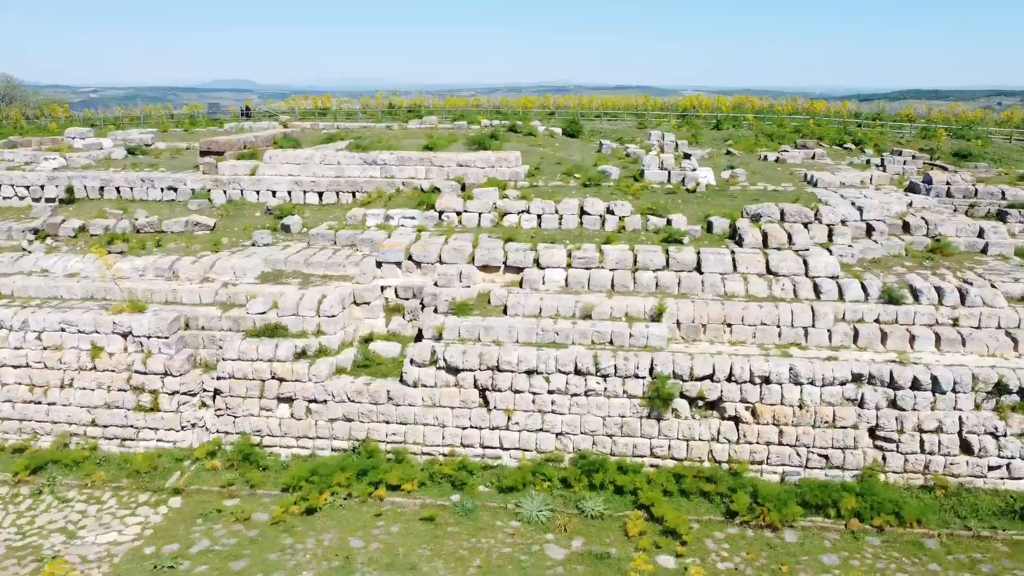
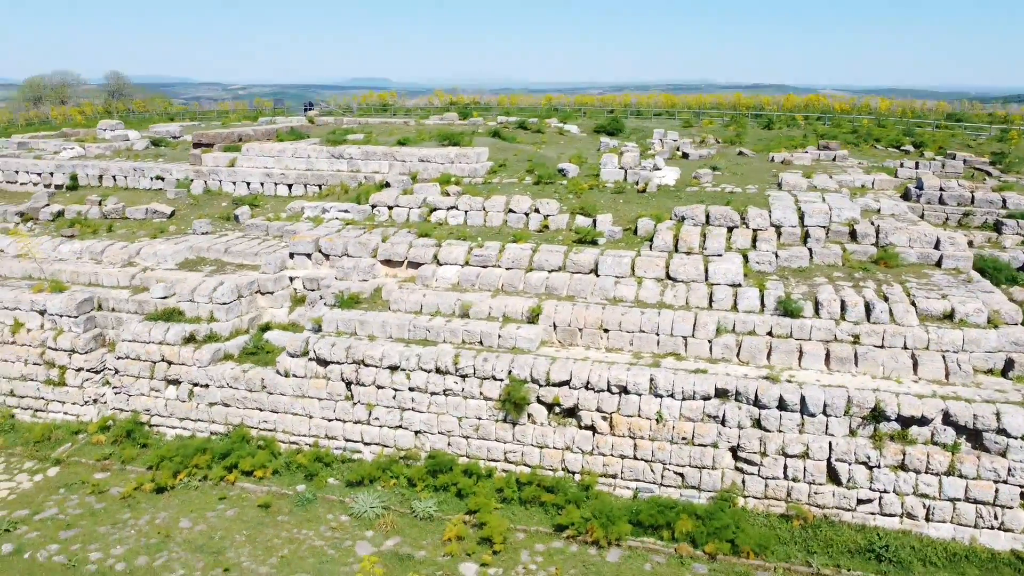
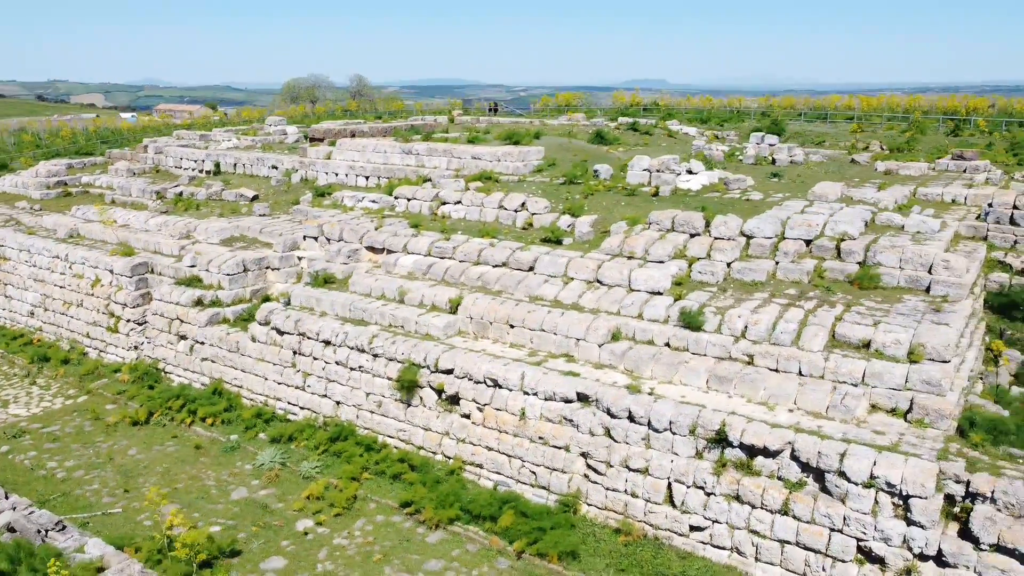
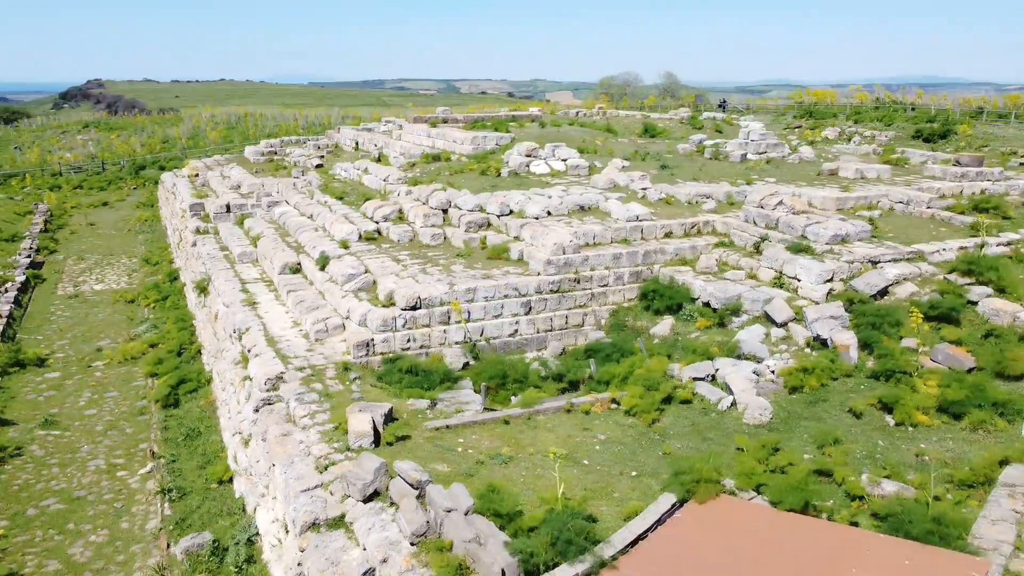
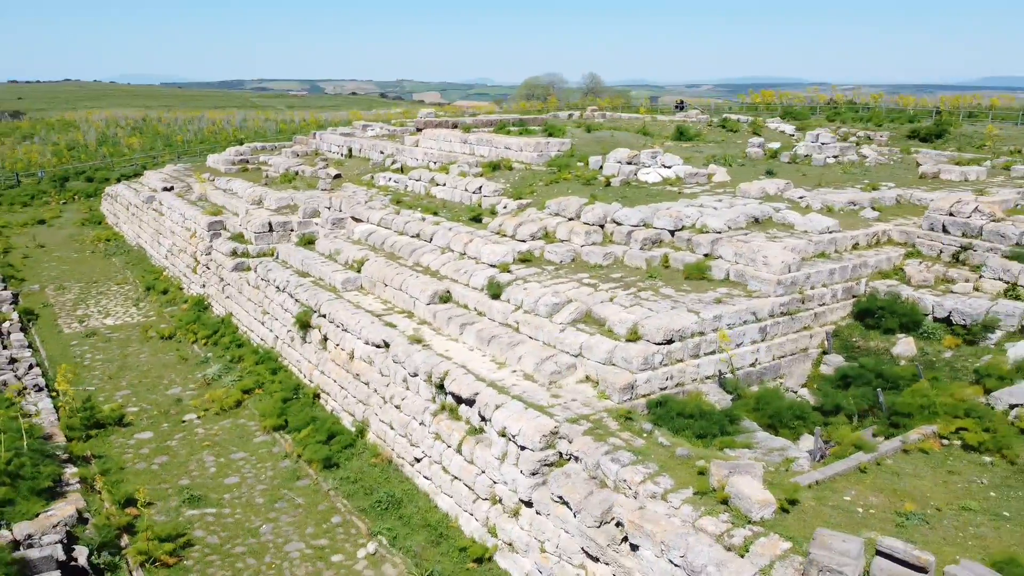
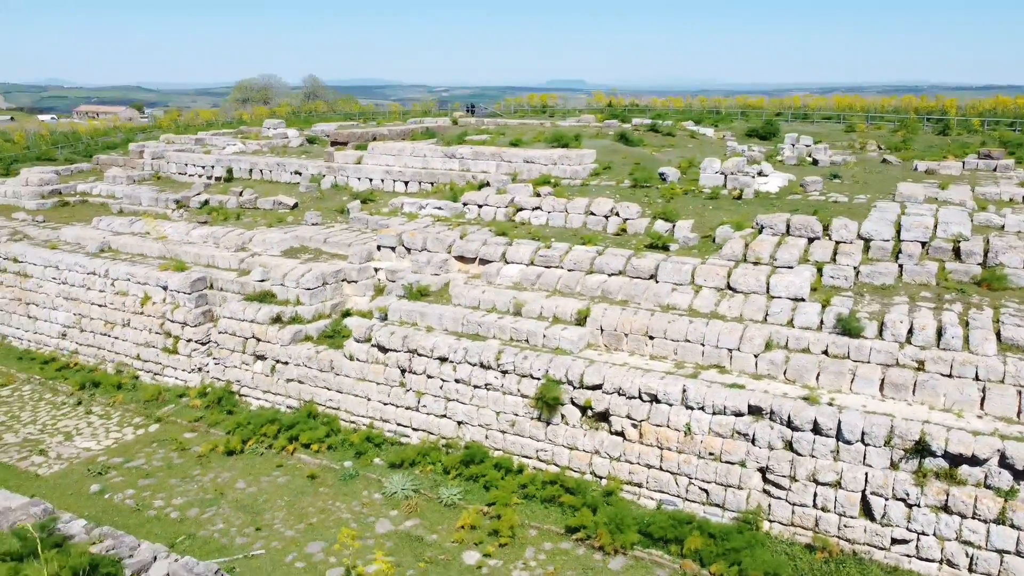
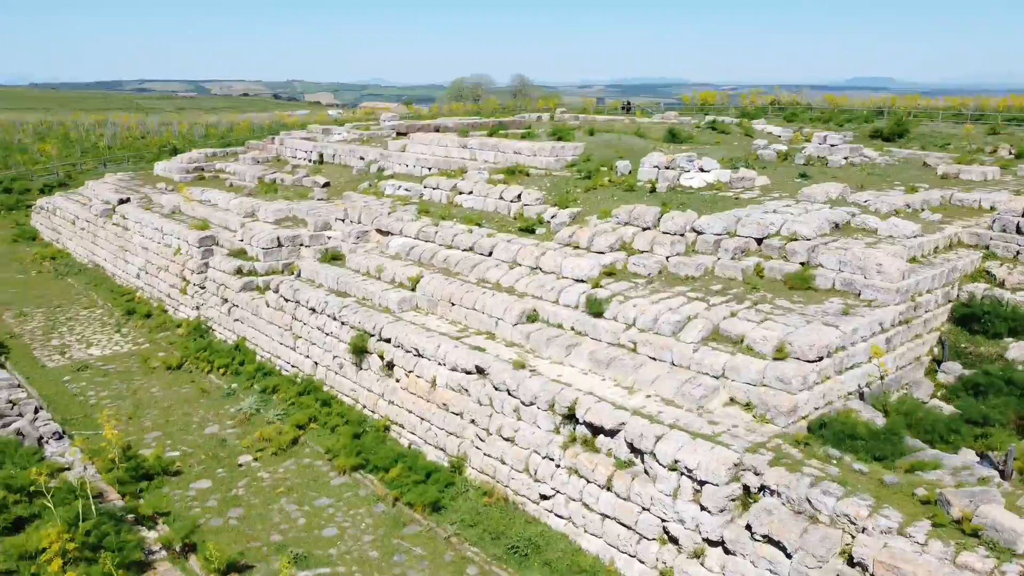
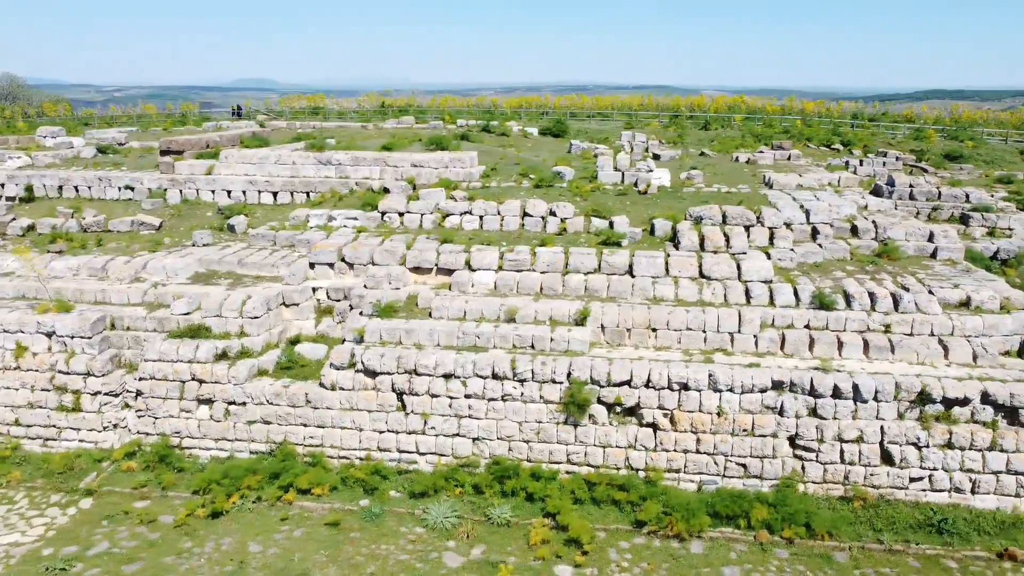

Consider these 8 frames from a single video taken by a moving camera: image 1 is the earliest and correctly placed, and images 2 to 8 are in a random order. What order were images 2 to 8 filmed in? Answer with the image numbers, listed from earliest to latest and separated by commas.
8, 2, 6, 3, 7, 5, 4
